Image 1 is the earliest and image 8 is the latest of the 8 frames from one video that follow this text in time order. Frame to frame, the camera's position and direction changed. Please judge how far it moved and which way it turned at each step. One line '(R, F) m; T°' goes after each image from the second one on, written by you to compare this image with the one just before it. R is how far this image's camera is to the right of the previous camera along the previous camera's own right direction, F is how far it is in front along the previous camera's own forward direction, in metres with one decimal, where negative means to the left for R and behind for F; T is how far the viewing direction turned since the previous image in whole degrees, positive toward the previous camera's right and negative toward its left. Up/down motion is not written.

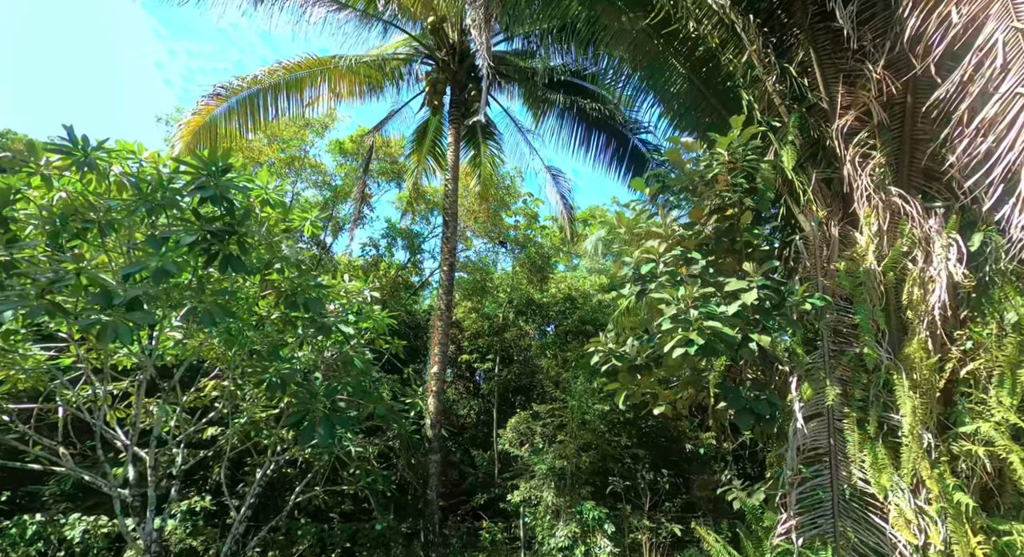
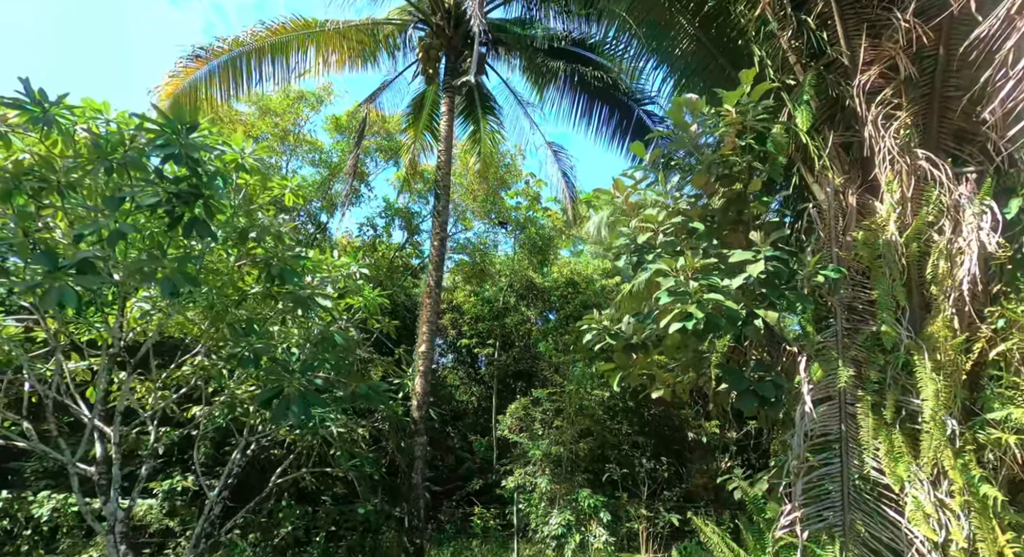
(+0.1, +0.3) m; -1°
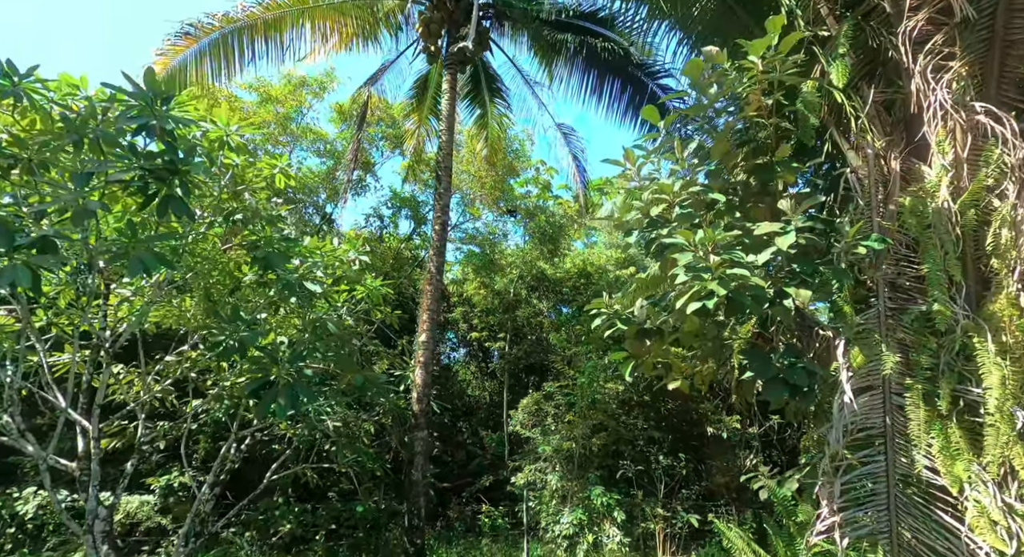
(+0.1, +0.4) m; -1°
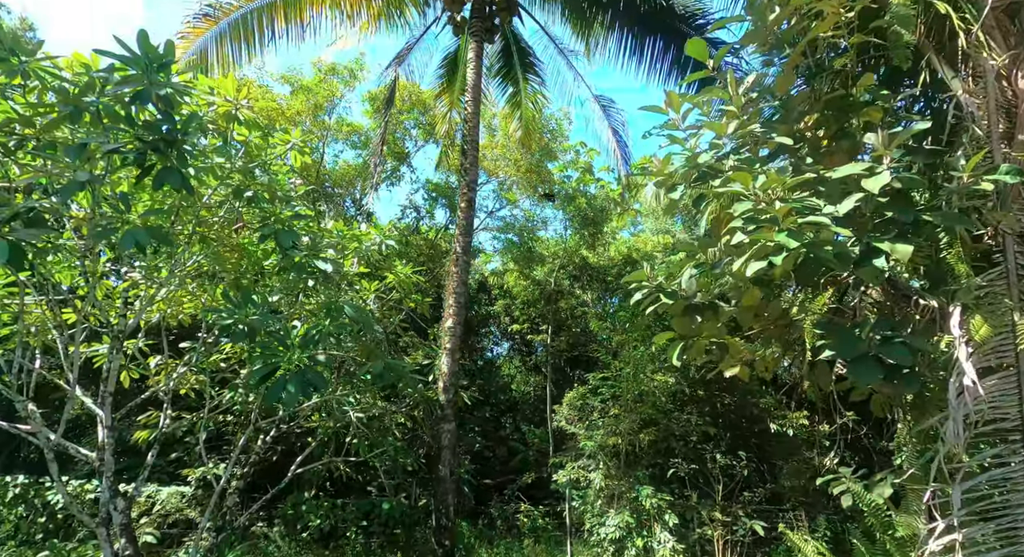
(+0.1, +0.5) m; -4°
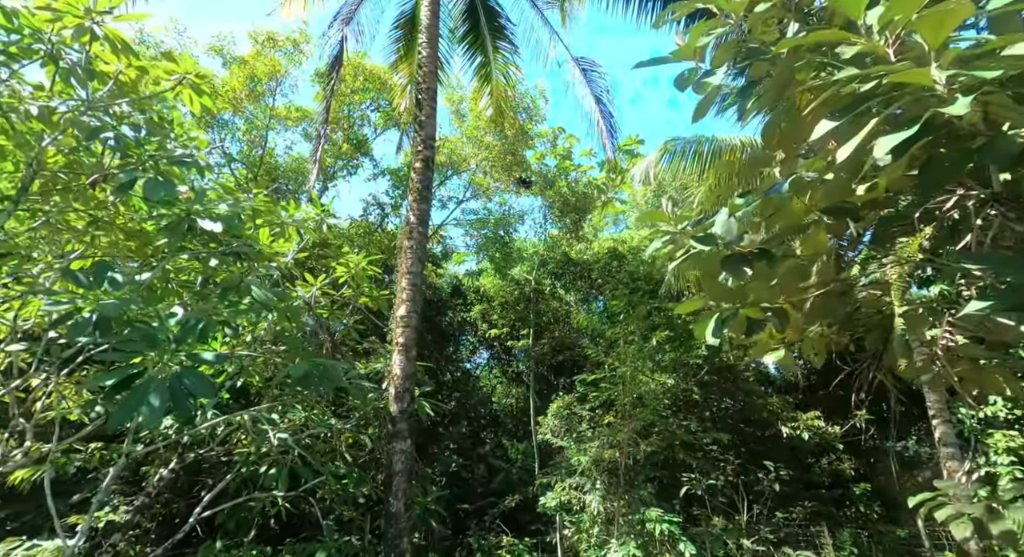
(+0.1, +1.1) m; +2°
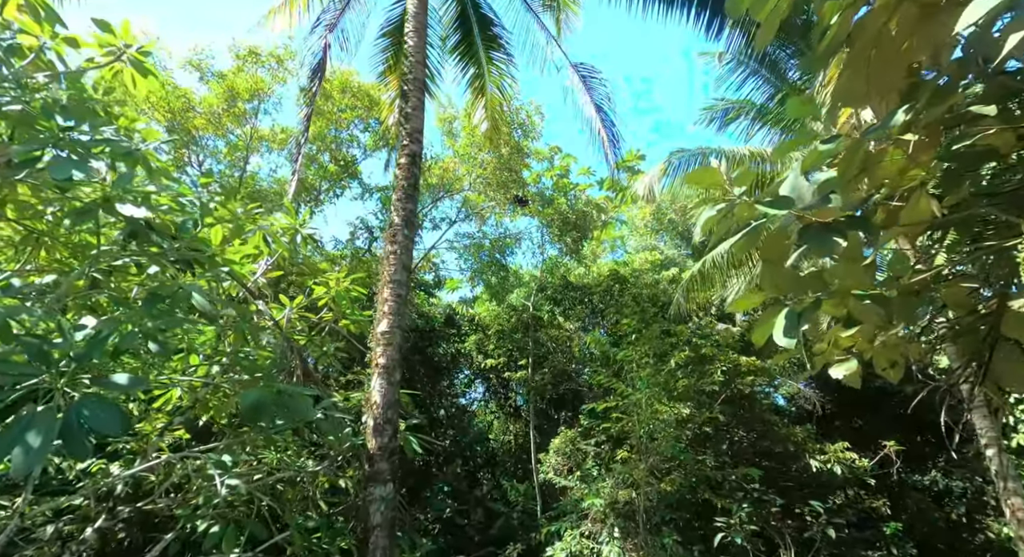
(0.0, +0.6) m; +1°
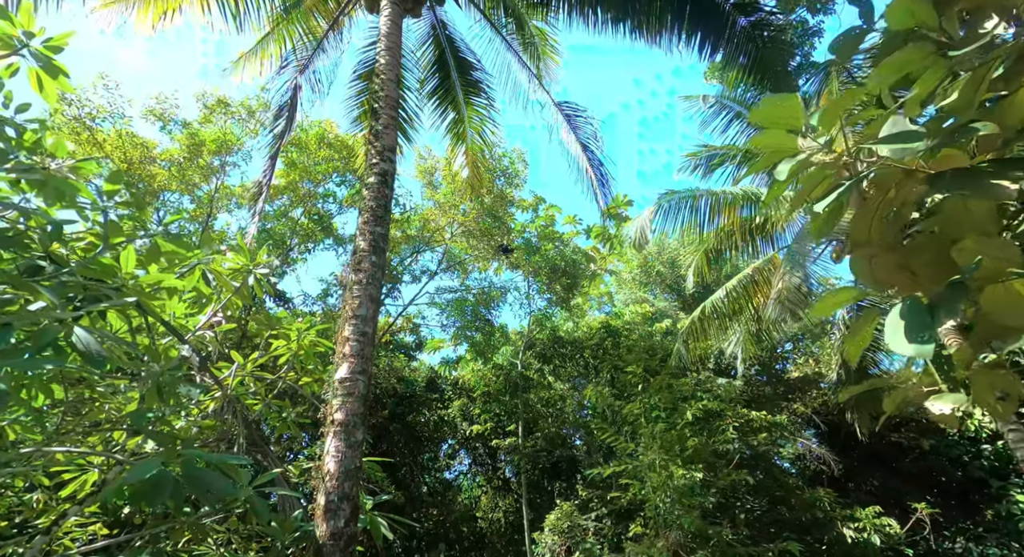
(0.0, +0.7) m; +2°
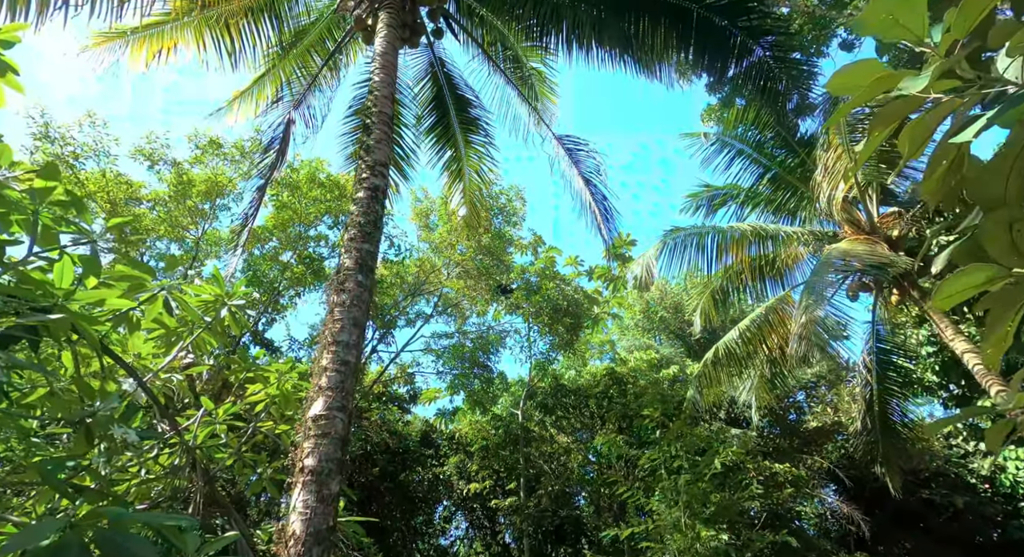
(-0.1, +0.4) m; 0°
